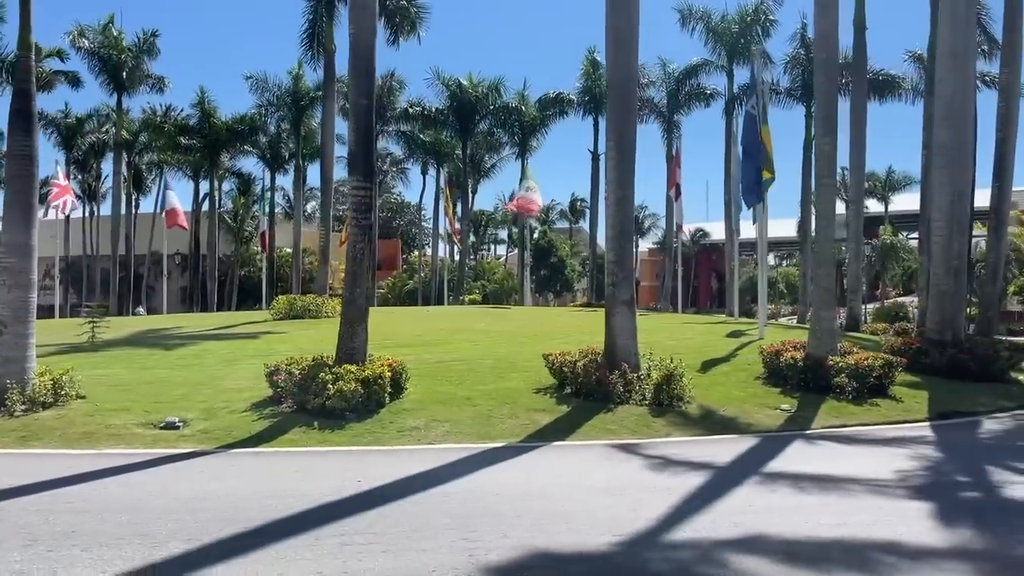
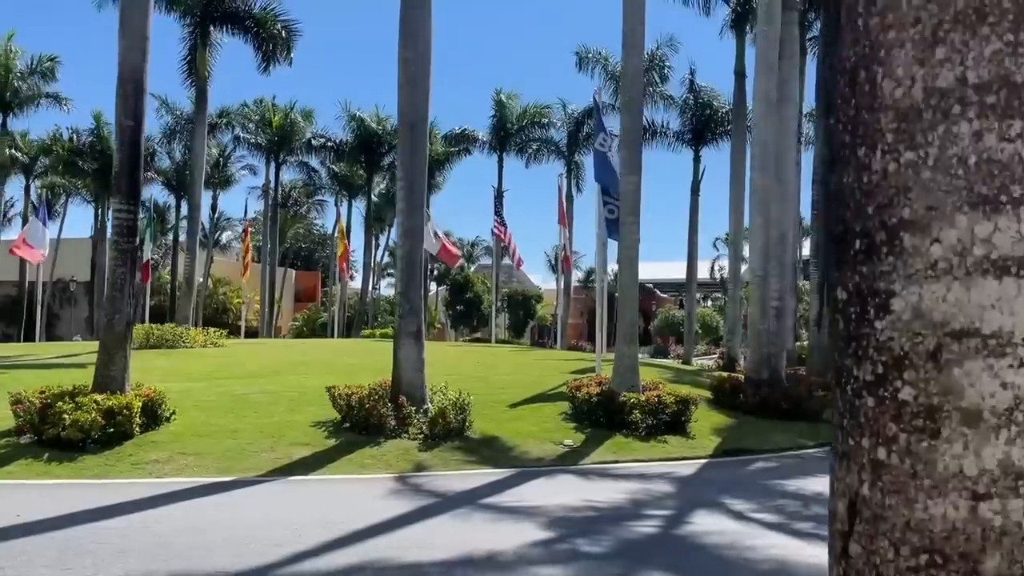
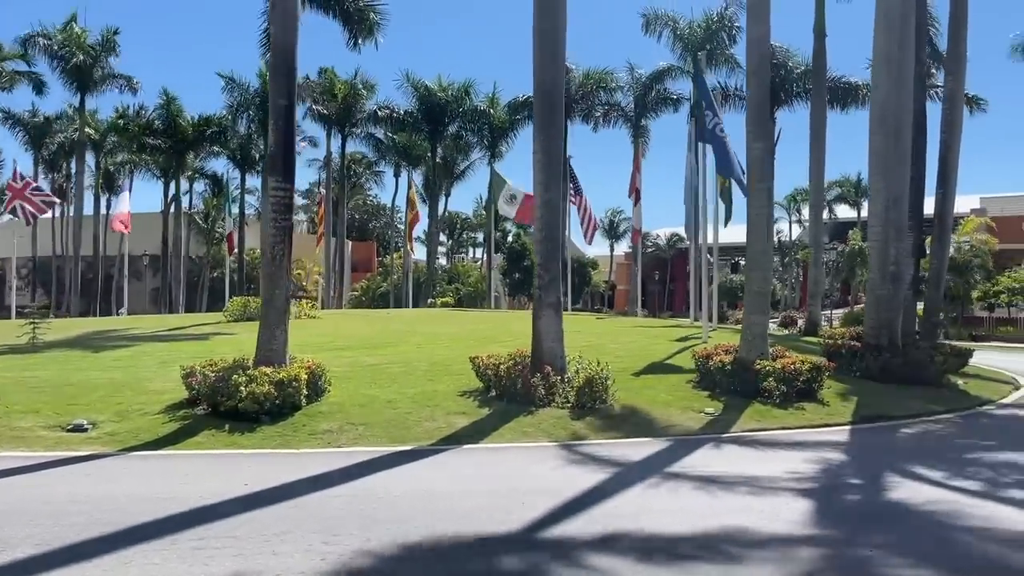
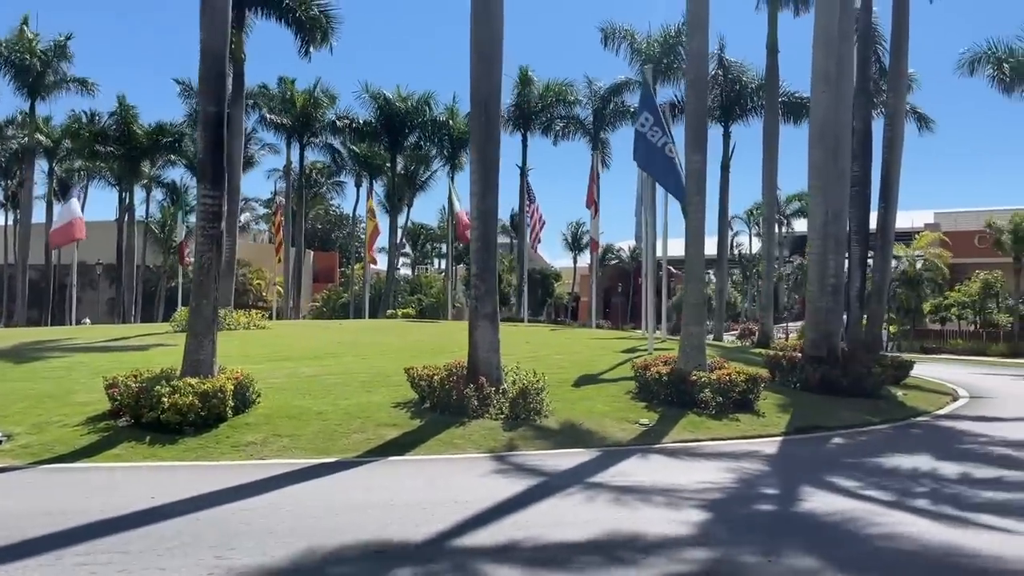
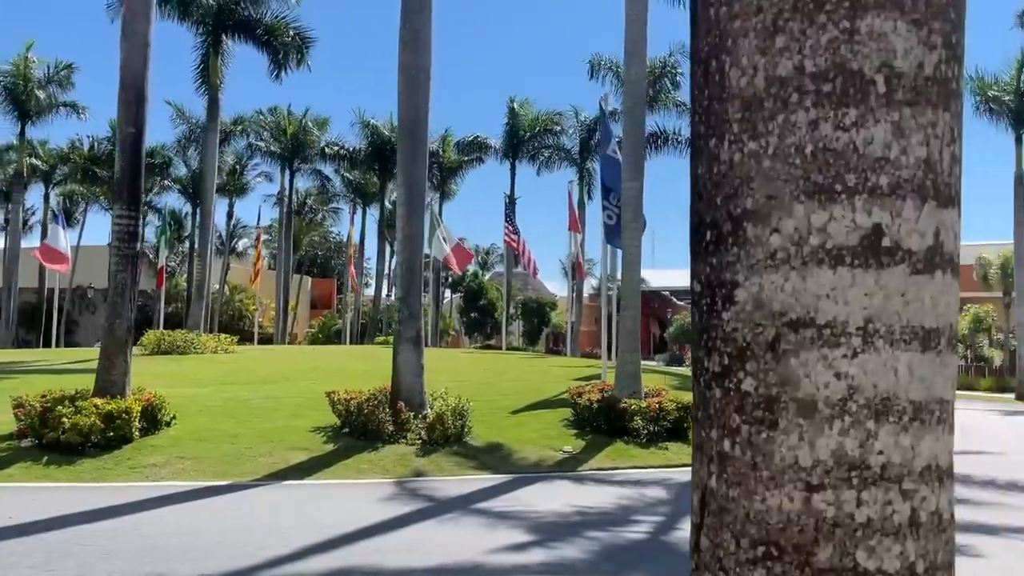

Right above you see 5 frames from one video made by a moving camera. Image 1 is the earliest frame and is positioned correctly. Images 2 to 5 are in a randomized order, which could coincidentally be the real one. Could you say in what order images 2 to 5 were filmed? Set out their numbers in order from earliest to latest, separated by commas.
3, 4, 2, 5
